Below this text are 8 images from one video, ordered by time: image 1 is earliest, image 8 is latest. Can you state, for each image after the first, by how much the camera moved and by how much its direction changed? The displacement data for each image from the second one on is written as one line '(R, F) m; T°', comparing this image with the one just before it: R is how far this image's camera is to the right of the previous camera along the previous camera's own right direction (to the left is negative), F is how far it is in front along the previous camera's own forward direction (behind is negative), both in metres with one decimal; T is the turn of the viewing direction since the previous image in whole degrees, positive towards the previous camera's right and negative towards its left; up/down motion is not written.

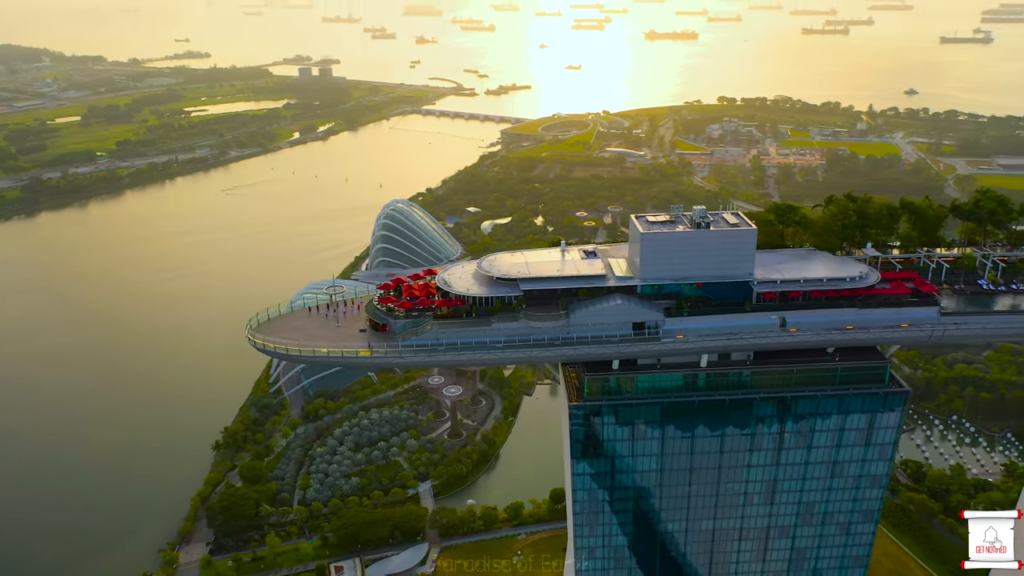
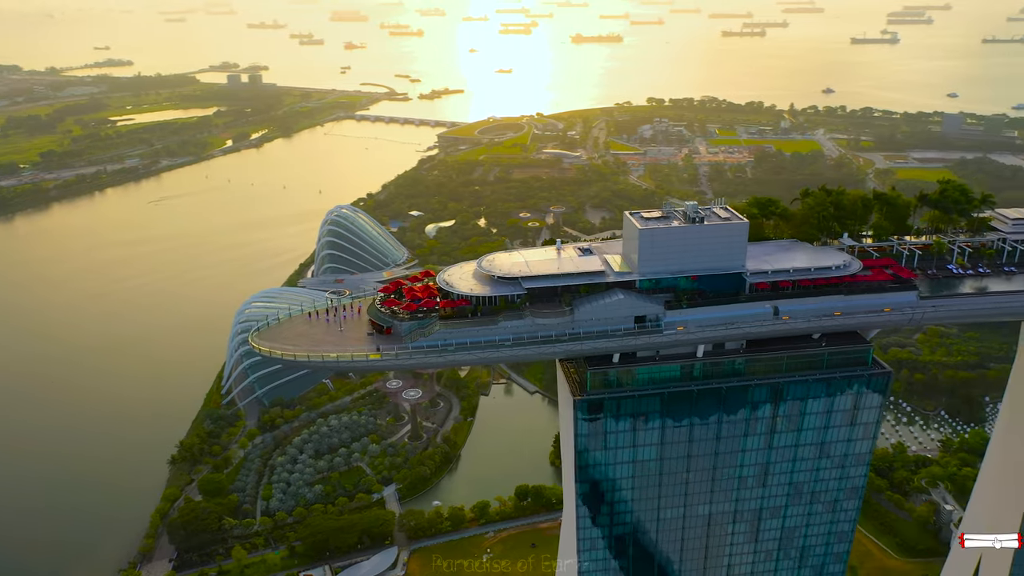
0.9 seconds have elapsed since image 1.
(-1.8, -0.6) m; +5°
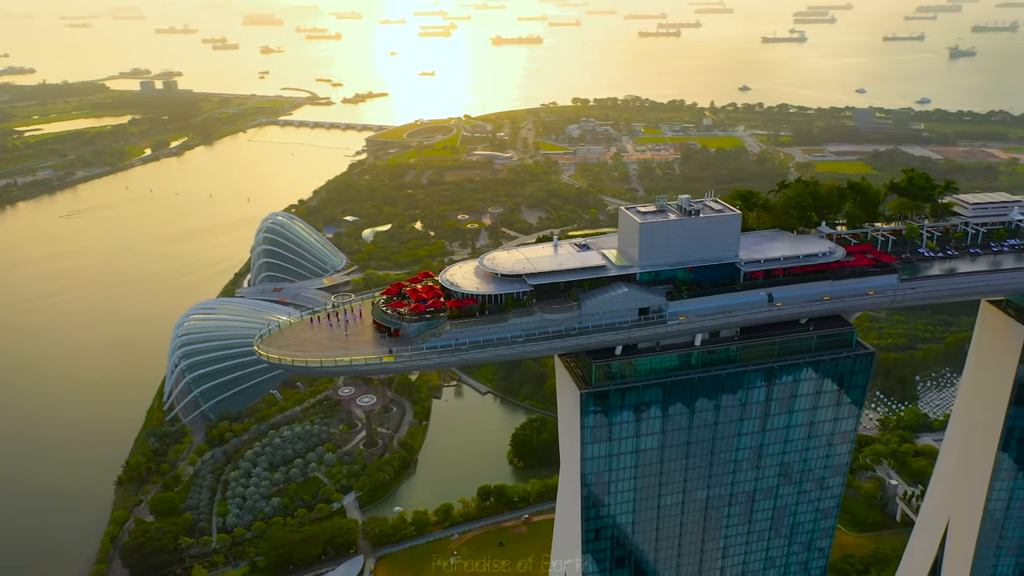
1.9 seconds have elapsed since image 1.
(-1.9, -0.1) m; +5°
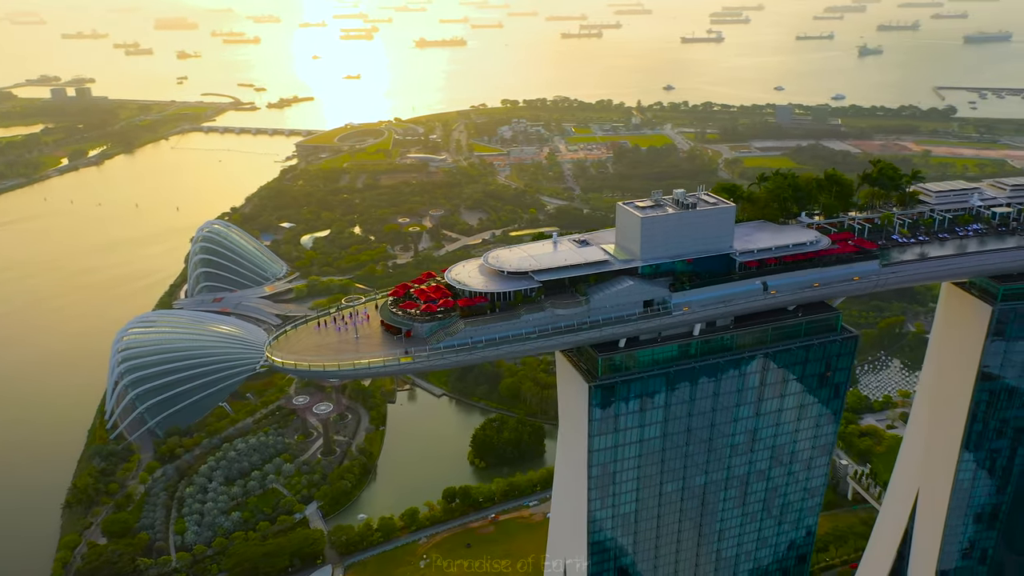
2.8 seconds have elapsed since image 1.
(-1.9, -0.1) m; +5°
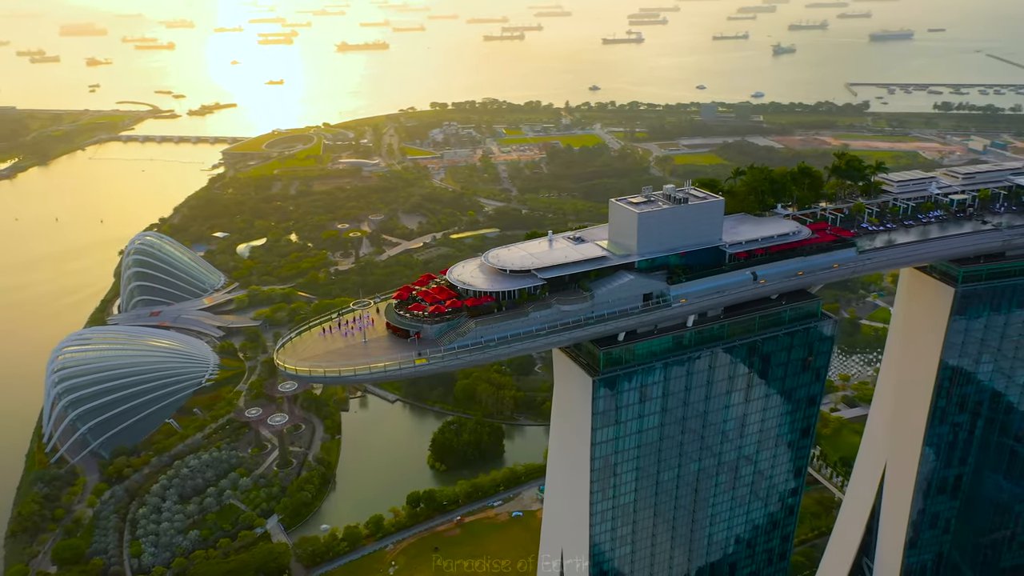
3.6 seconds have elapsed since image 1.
(-1.9, -0.1) m; +5°
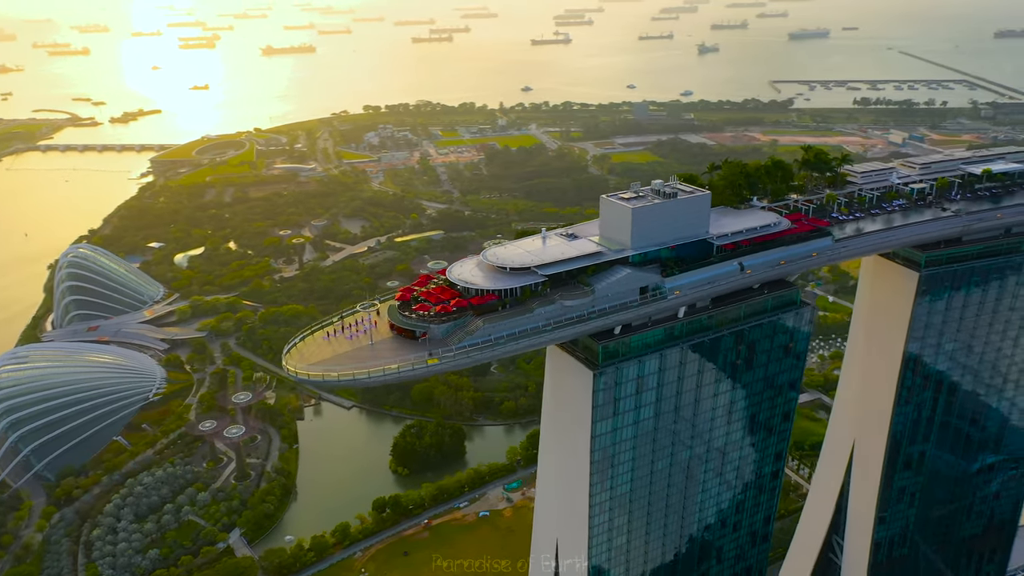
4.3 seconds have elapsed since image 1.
(-1.7, -0.1) m; +5°
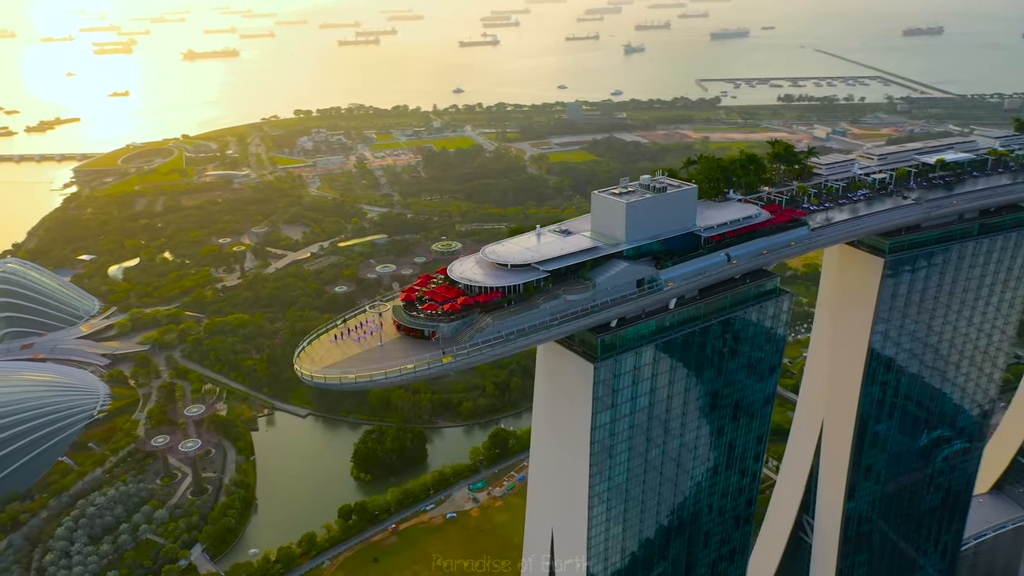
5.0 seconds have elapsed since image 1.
(-1.8, -0.1) m; +5°
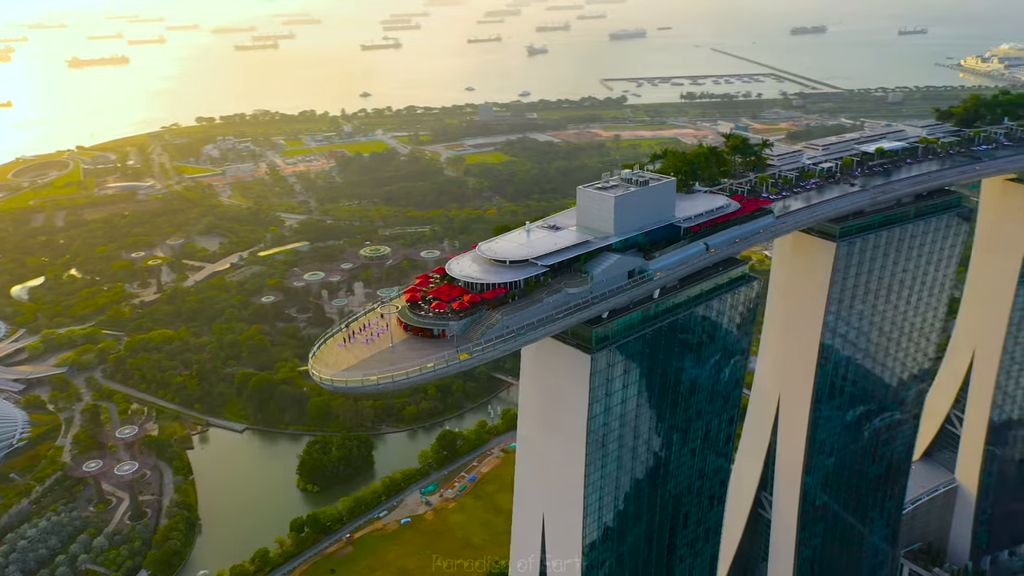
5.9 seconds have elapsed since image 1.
(-2.3, -0.1) m; +7°
